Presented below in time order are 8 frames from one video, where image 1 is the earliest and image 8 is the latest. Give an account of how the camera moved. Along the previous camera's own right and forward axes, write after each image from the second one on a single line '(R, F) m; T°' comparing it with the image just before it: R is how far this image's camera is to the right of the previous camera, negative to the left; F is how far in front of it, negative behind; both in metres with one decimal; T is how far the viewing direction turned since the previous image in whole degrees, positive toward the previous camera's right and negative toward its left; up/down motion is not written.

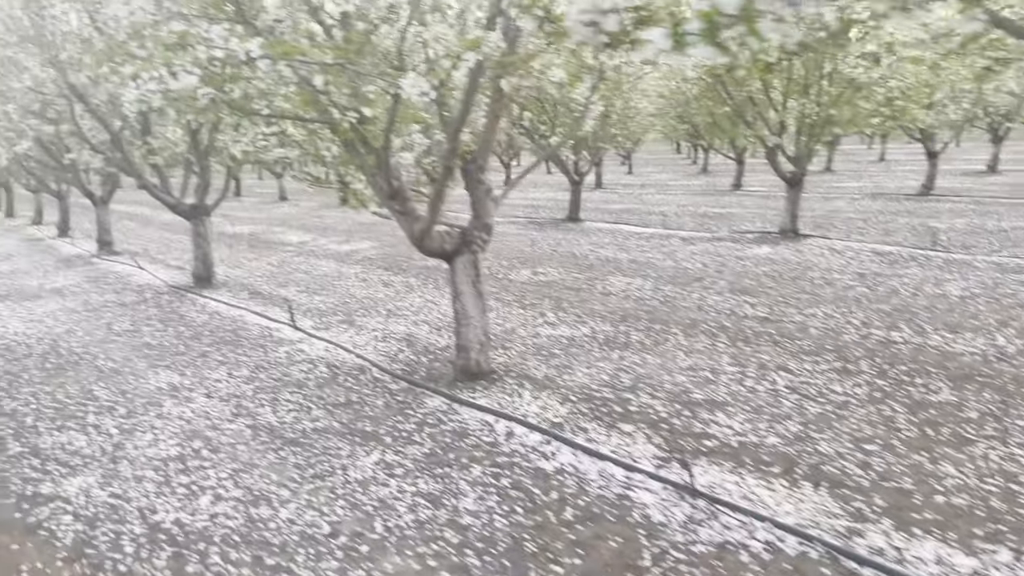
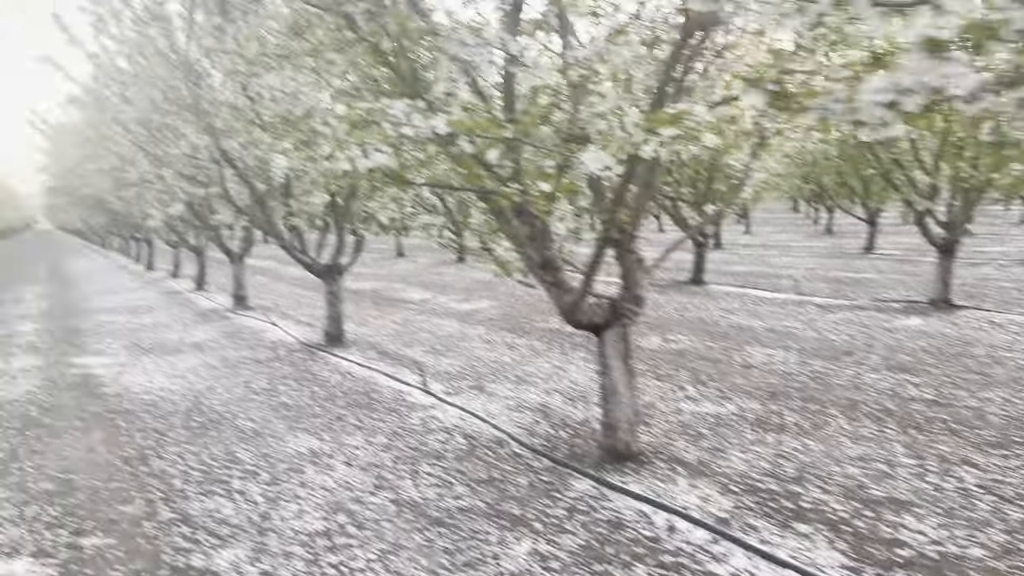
(-0.6, +0.4) m; -7°
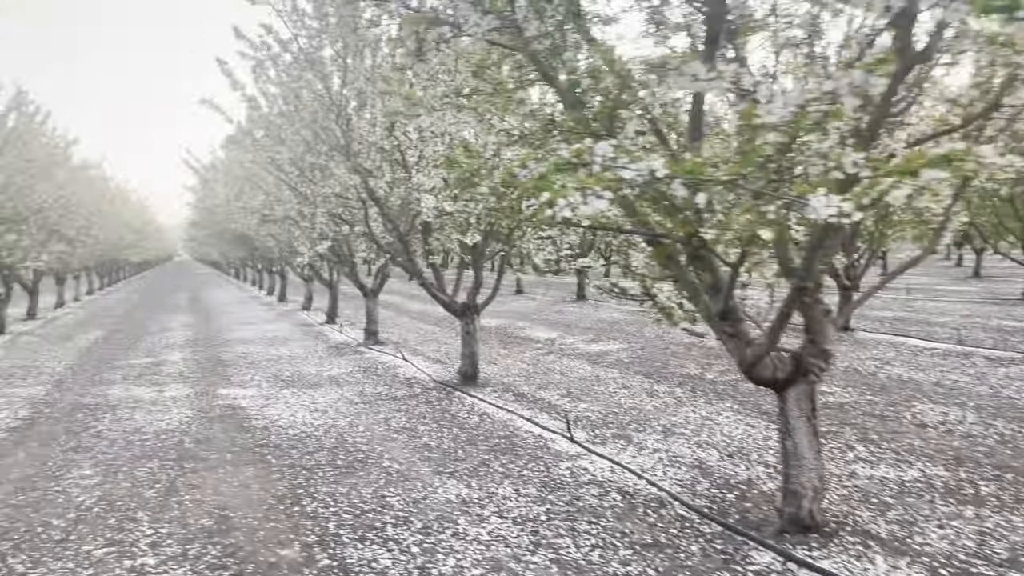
(-0.7, +0.4) m; -8°
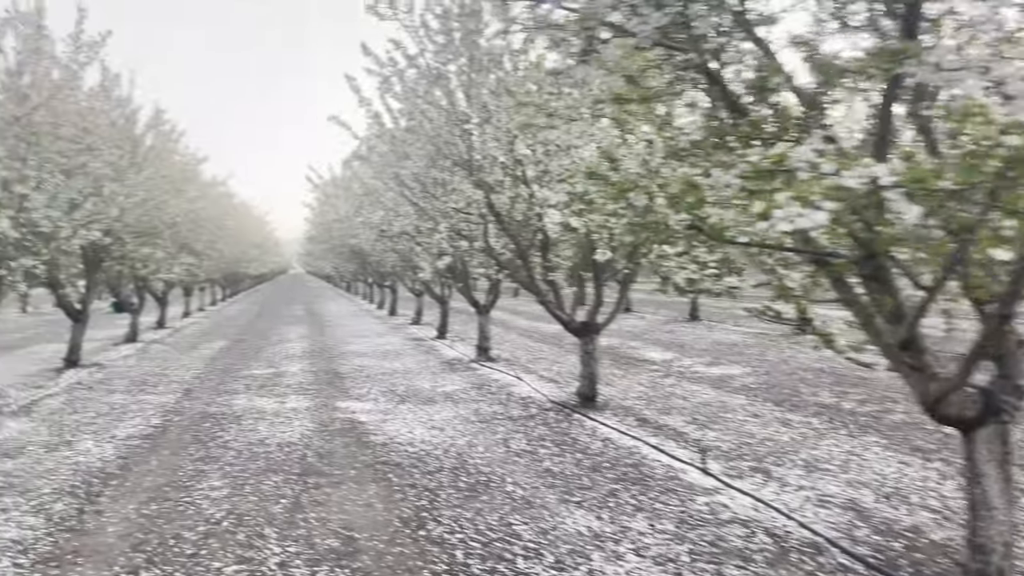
(-0.5, +0.5) m; -7°
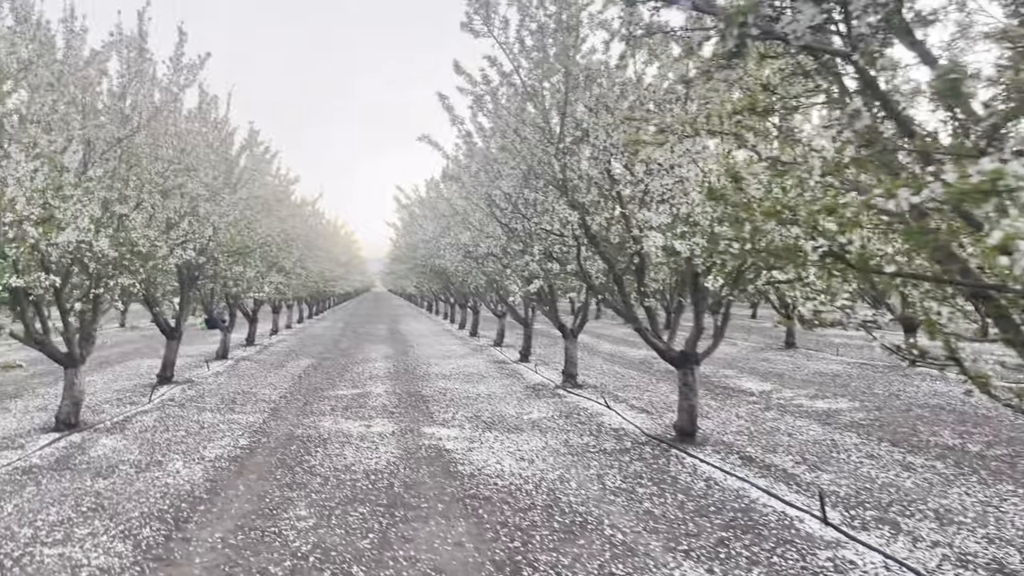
(-0.3, +0.7) m; -6°
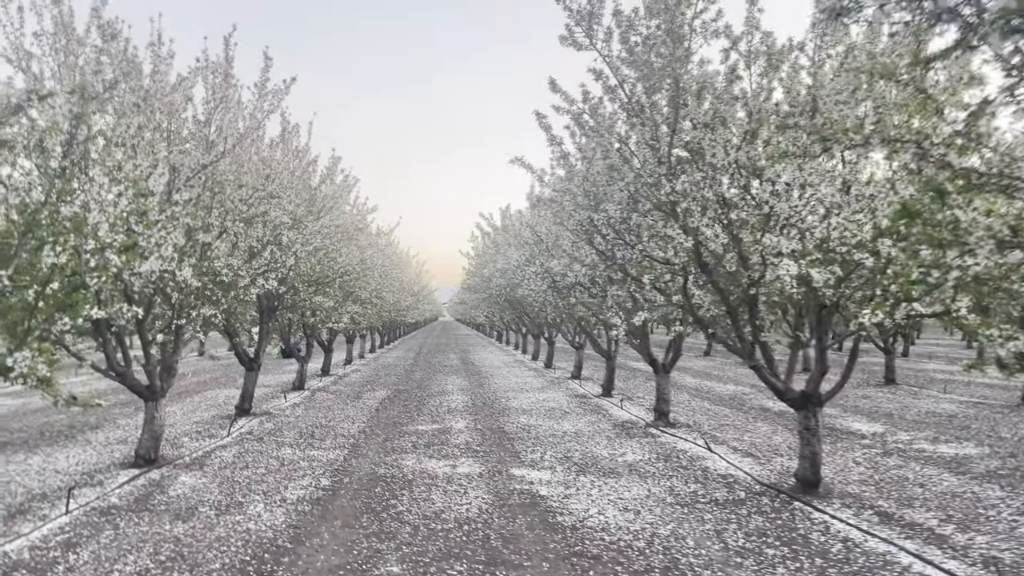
(-0.7, +1.2) m; -5°
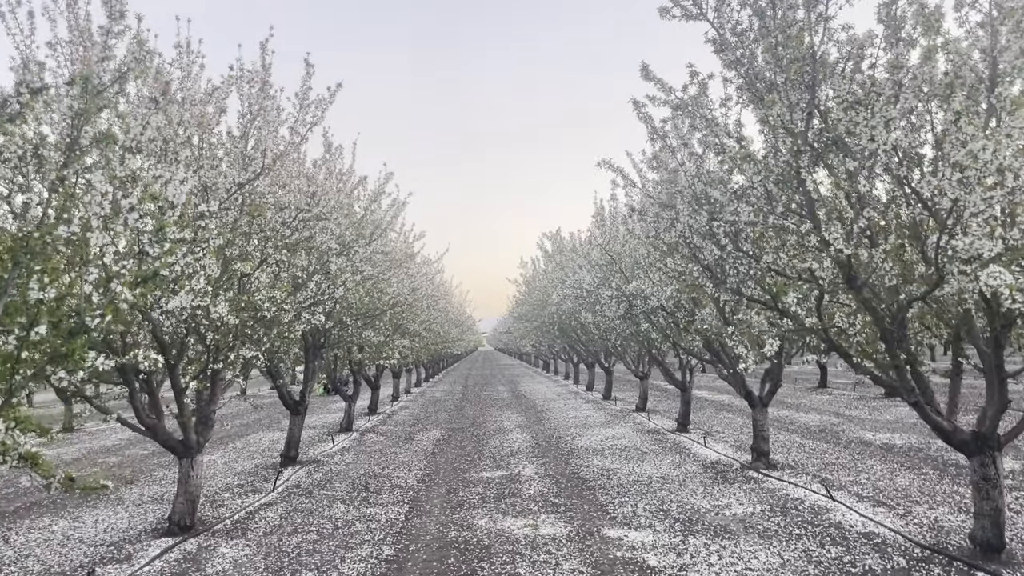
(-0.9, +2.6) m; -3°
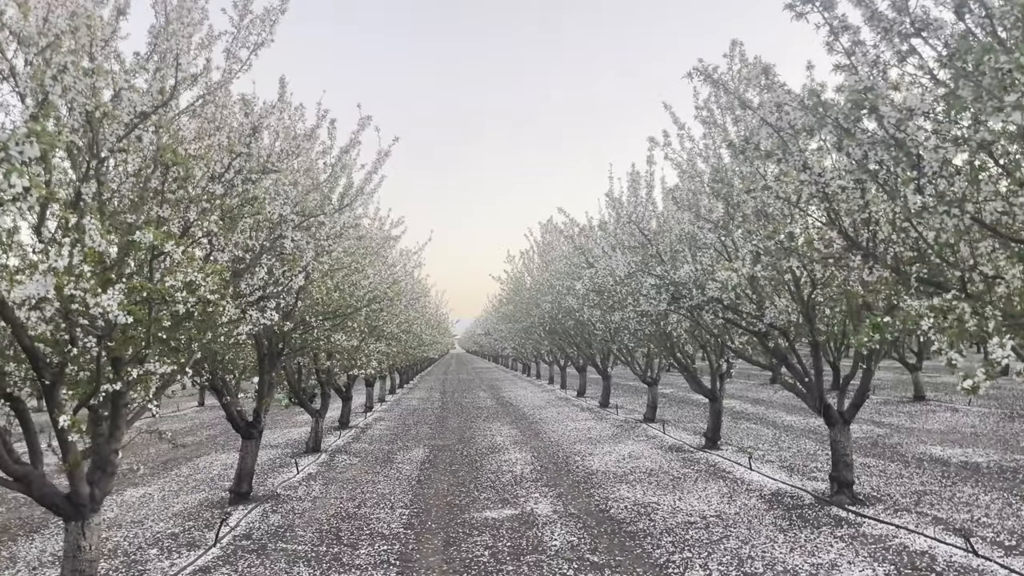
(-0.9, +4.8) m; +2°
